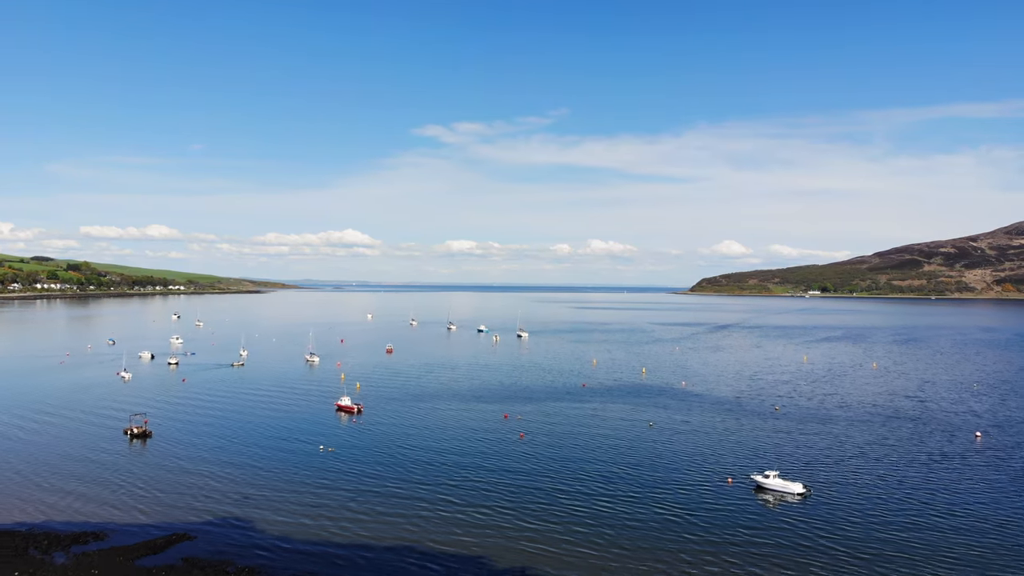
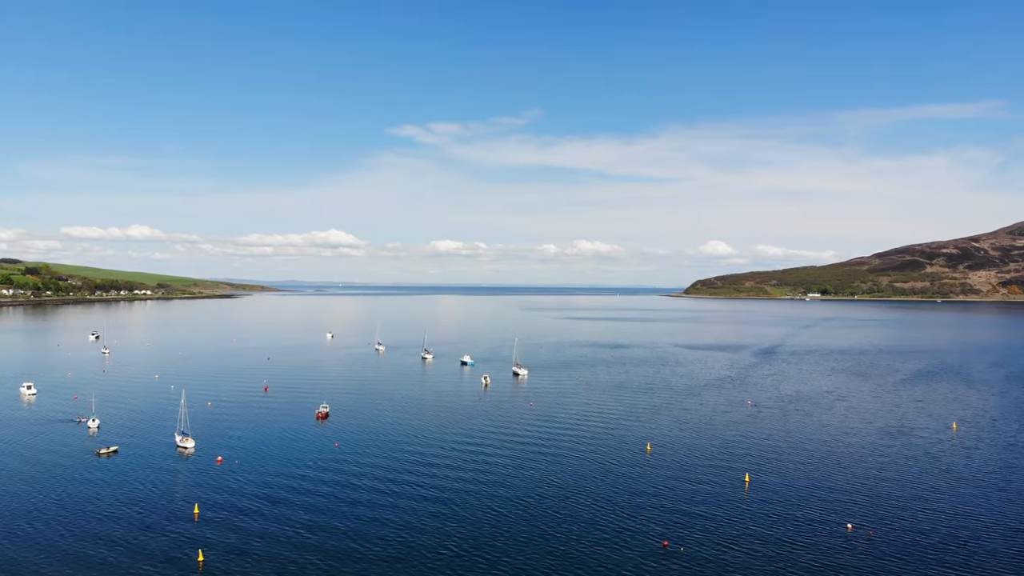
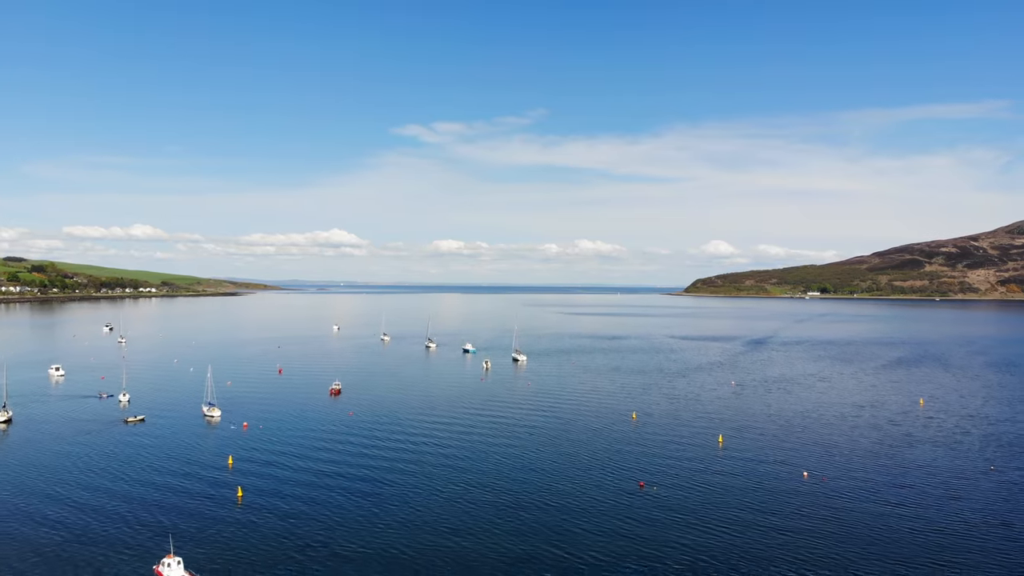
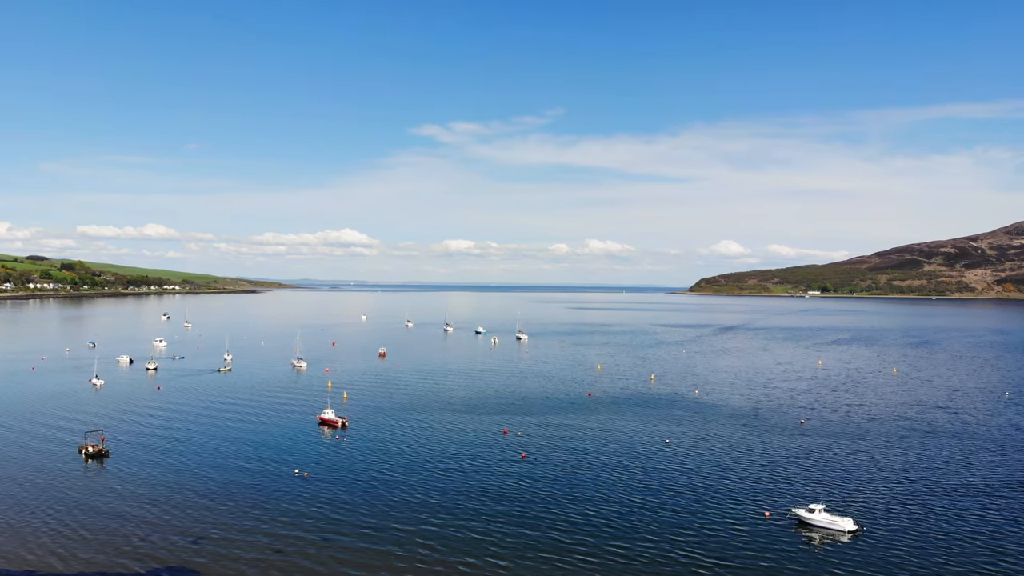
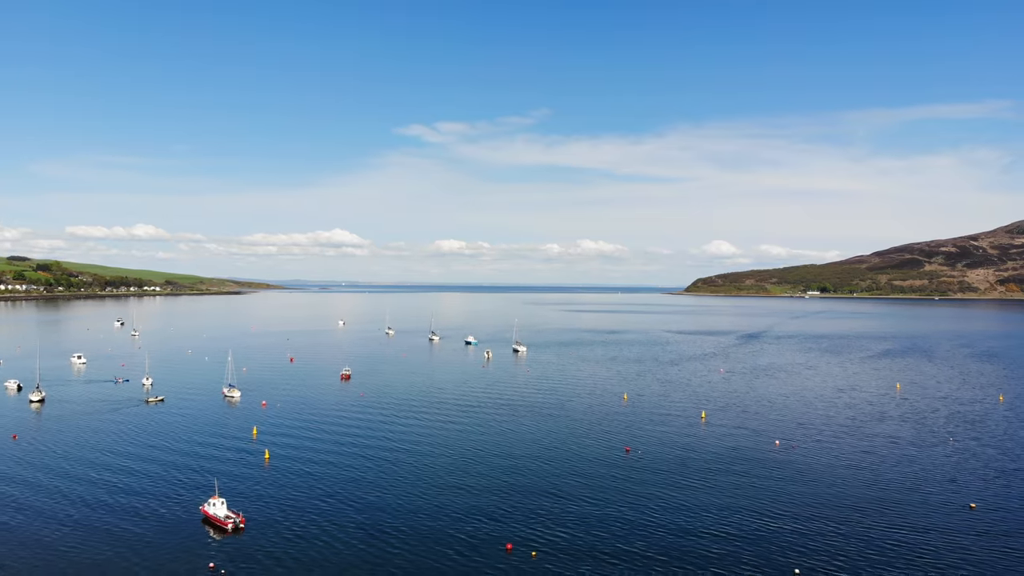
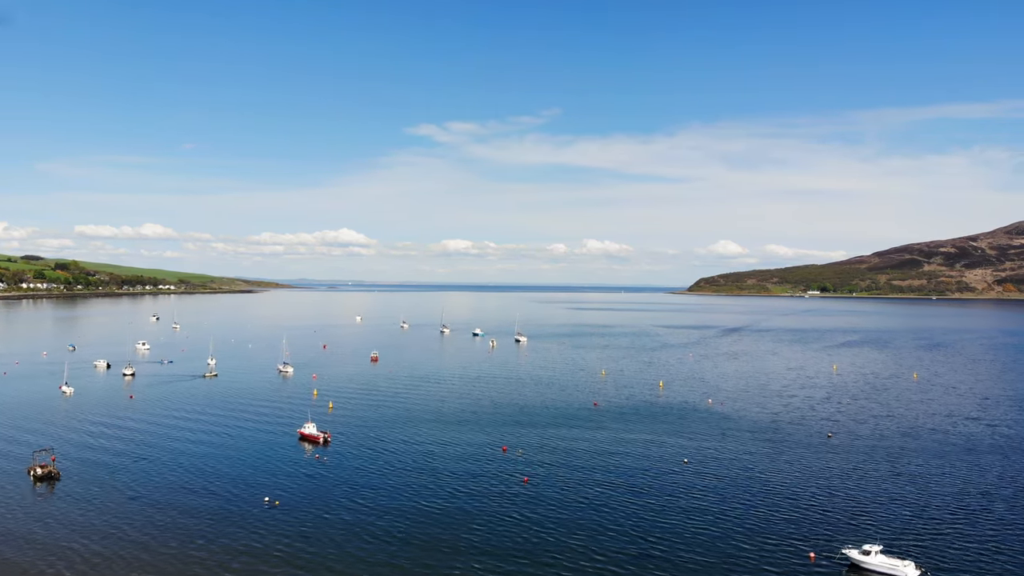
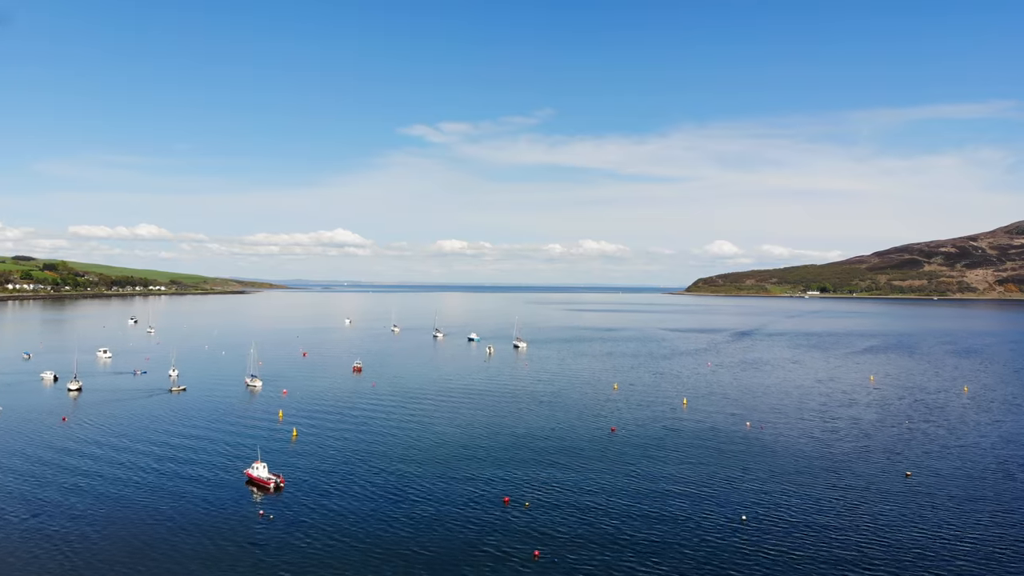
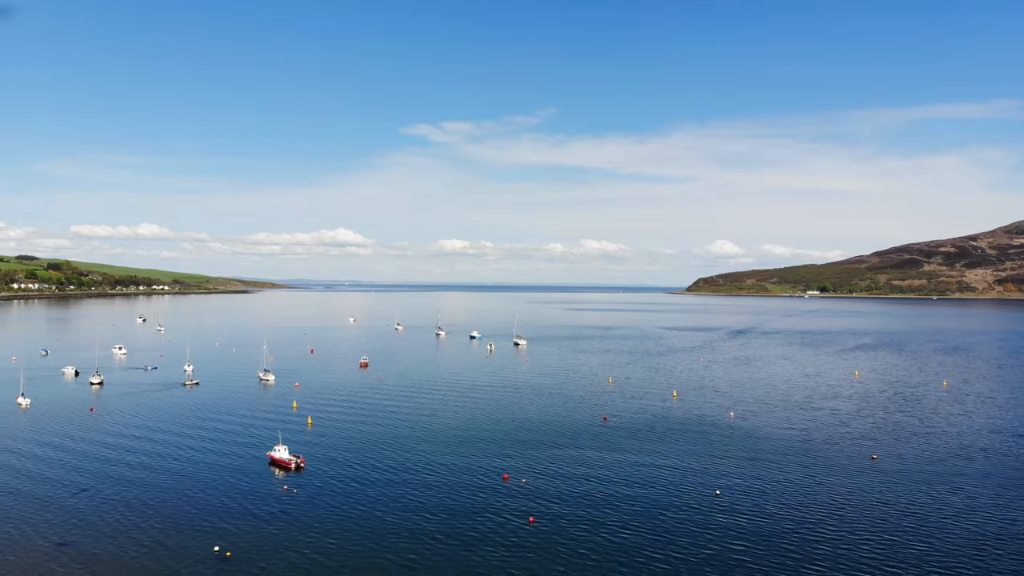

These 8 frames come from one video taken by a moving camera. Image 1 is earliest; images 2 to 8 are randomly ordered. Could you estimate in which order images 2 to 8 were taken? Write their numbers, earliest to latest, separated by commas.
4, 6, 8, 7, 5, 3, 2
